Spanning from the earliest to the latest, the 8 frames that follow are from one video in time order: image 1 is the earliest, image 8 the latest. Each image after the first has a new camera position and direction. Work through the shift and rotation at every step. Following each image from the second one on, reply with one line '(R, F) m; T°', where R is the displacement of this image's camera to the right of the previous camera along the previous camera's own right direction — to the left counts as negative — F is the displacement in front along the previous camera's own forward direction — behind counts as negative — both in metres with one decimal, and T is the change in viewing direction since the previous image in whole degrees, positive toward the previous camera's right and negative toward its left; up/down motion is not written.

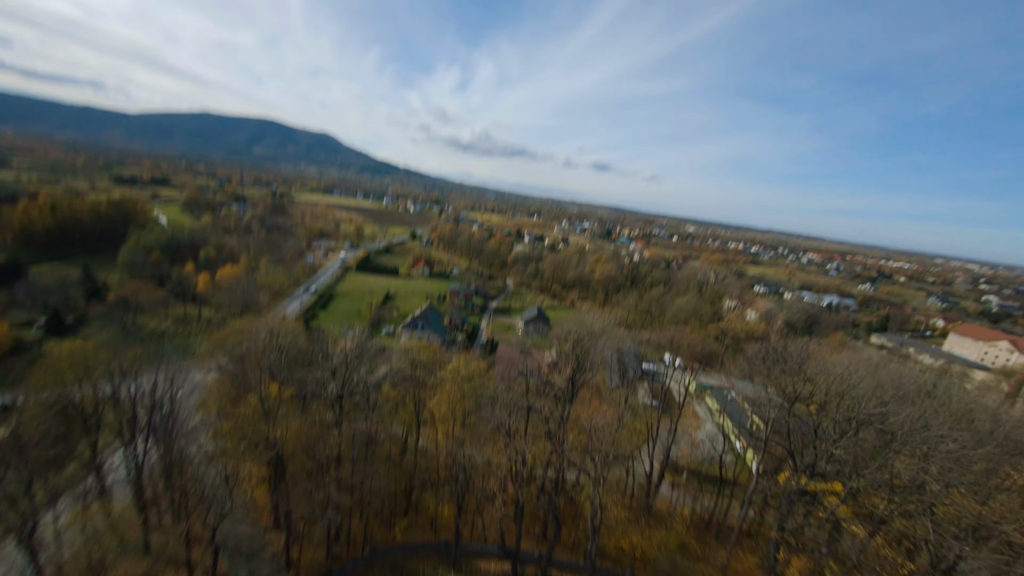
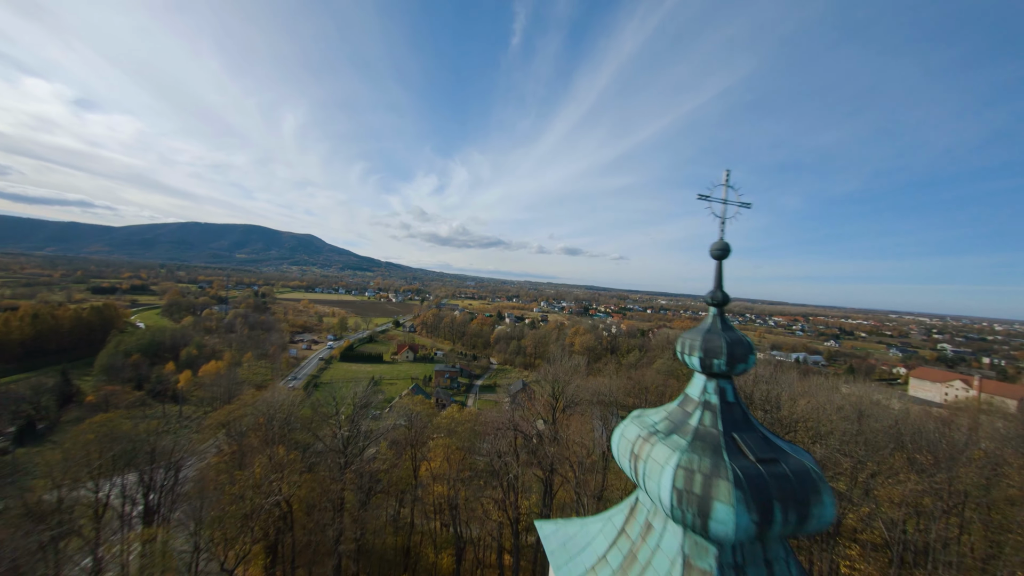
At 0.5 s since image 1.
(-0.1, -2.7) m; +4°
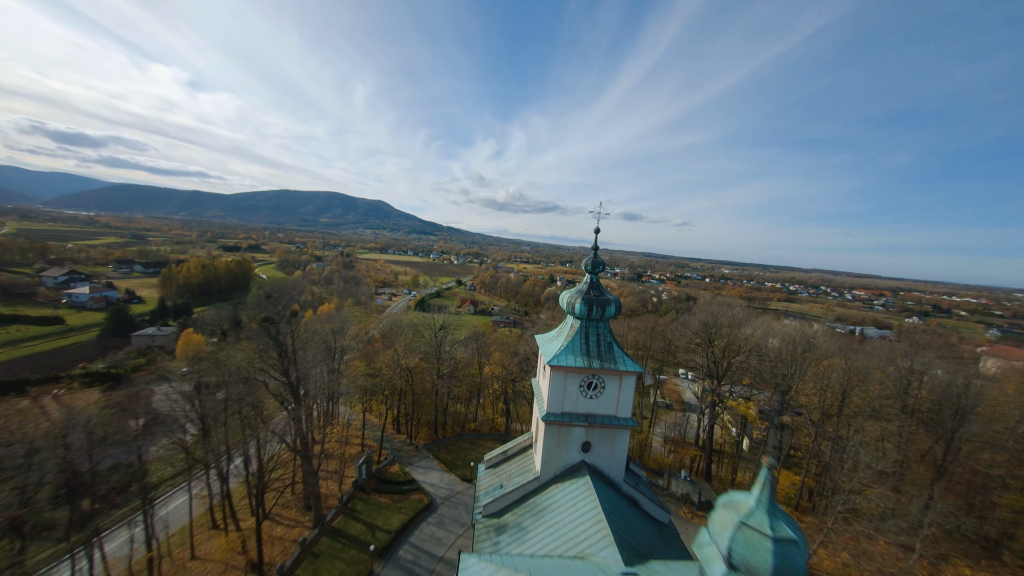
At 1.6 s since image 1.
(+1.4, -7.5) m; -9°
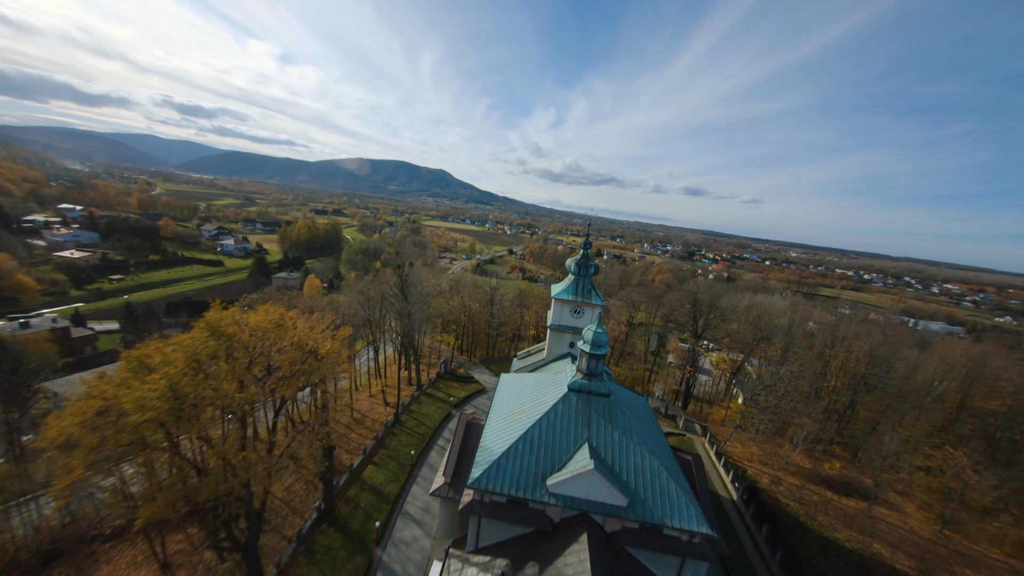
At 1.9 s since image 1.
(+1.5, -8.9) m; -8°
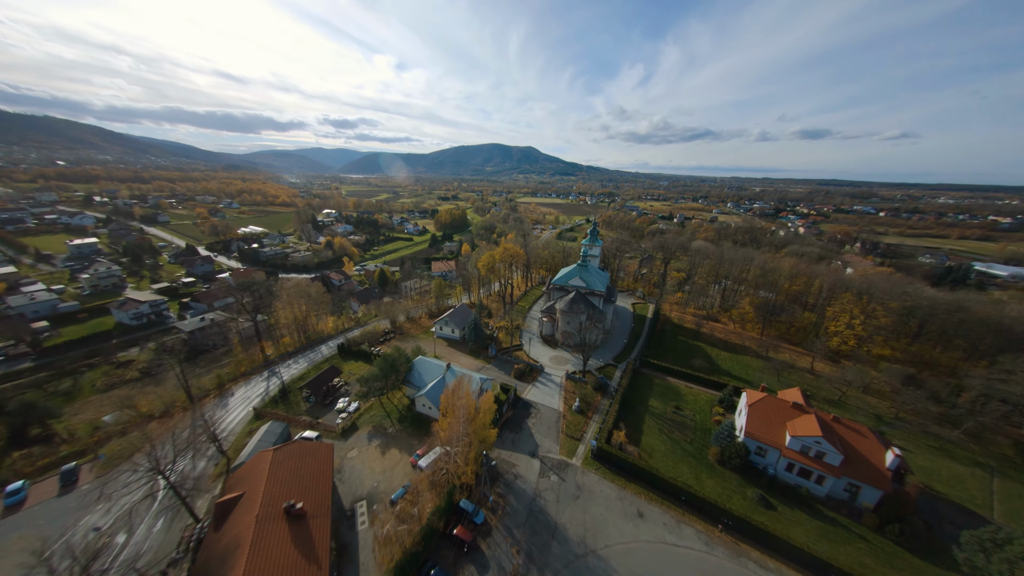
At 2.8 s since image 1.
(+5.4, -35.0) m; -15°
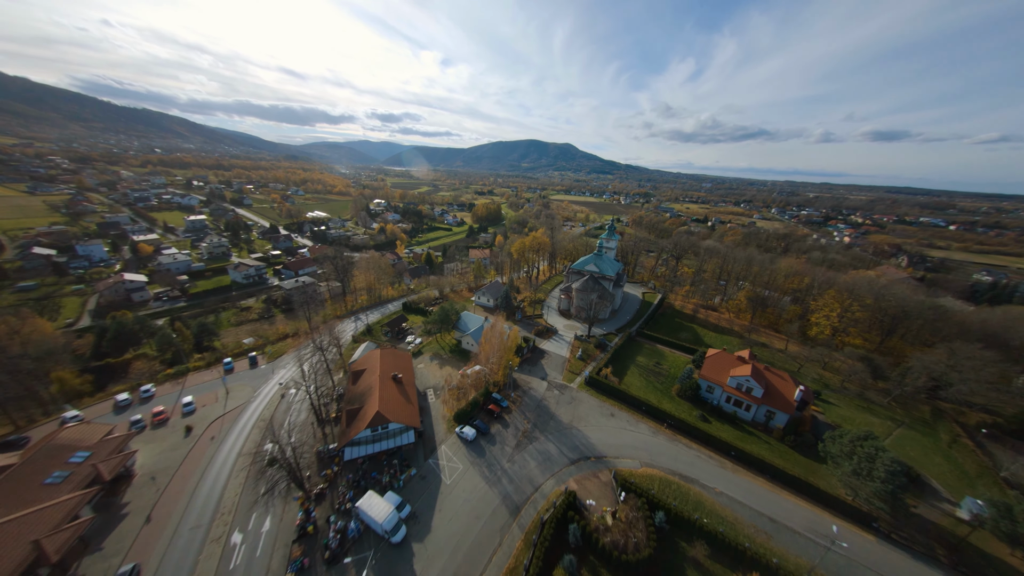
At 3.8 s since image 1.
(+0.7, -10.3) m; -5°
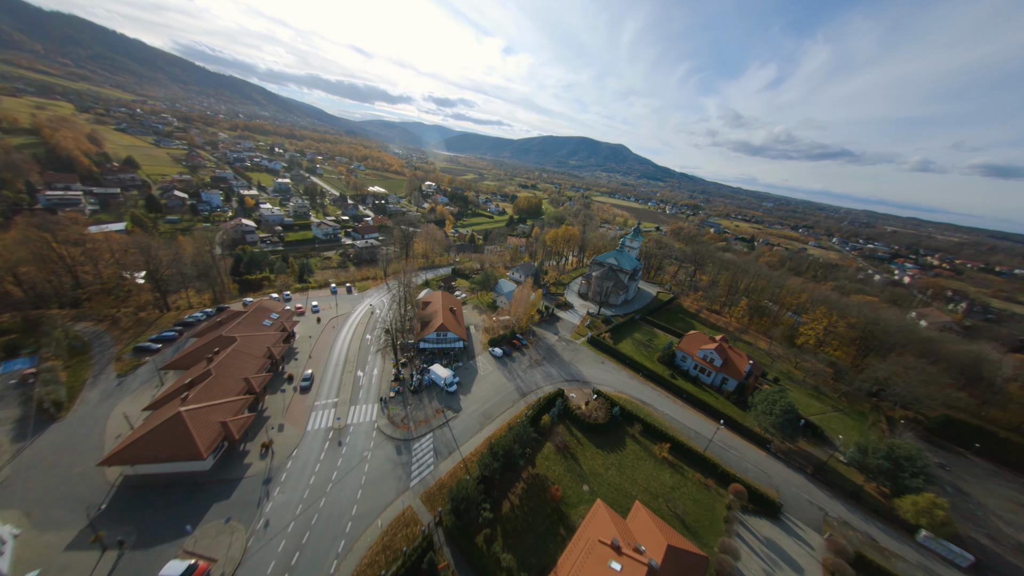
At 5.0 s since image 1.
(+0.6, -10.9) m; -5°
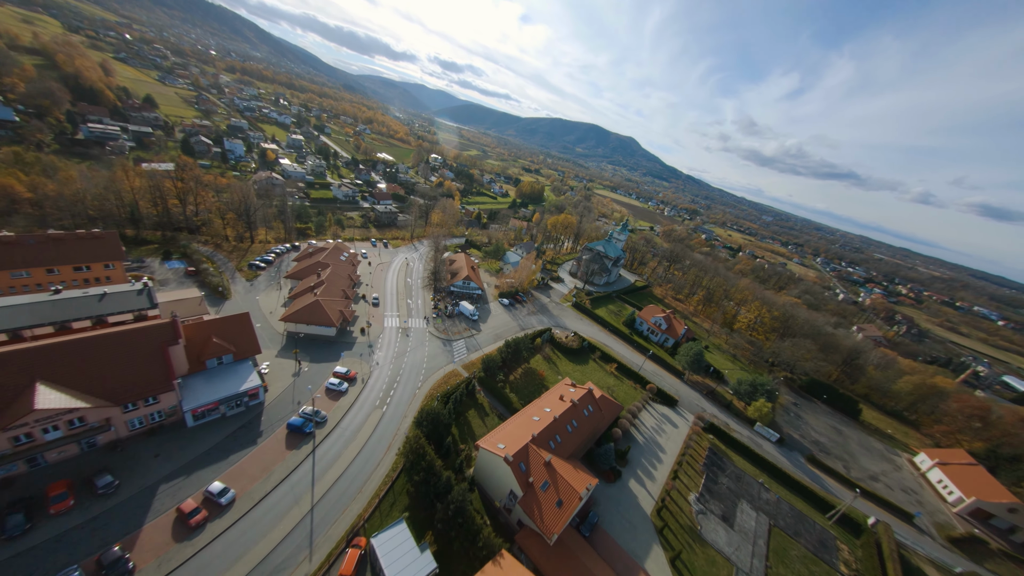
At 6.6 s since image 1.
(-2.4, -12.6) m; +2°
